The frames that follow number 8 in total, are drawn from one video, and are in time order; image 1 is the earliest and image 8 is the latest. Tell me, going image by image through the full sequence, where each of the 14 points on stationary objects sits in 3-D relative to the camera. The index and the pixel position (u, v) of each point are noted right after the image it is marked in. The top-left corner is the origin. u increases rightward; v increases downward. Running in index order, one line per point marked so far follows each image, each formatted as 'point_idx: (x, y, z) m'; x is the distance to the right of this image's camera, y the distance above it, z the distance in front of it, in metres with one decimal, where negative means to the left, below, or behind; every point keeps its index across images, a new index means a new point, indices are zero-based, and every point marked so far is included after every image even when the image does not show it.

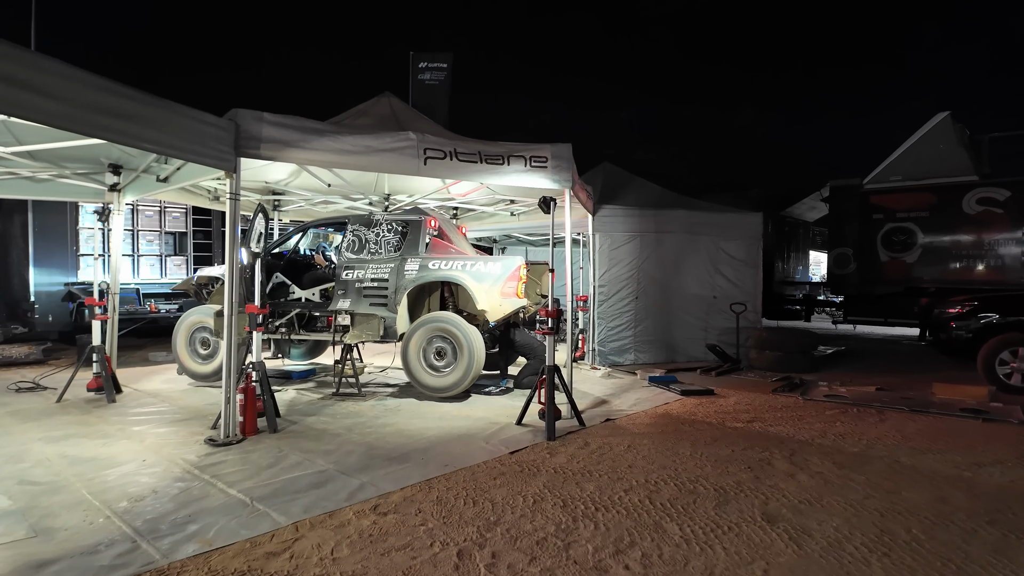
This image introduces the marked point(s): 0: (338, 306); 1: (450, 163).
0: (-2.0, -0.2, +6.8) m
1: (-0.6, +1.1, +5.5) m
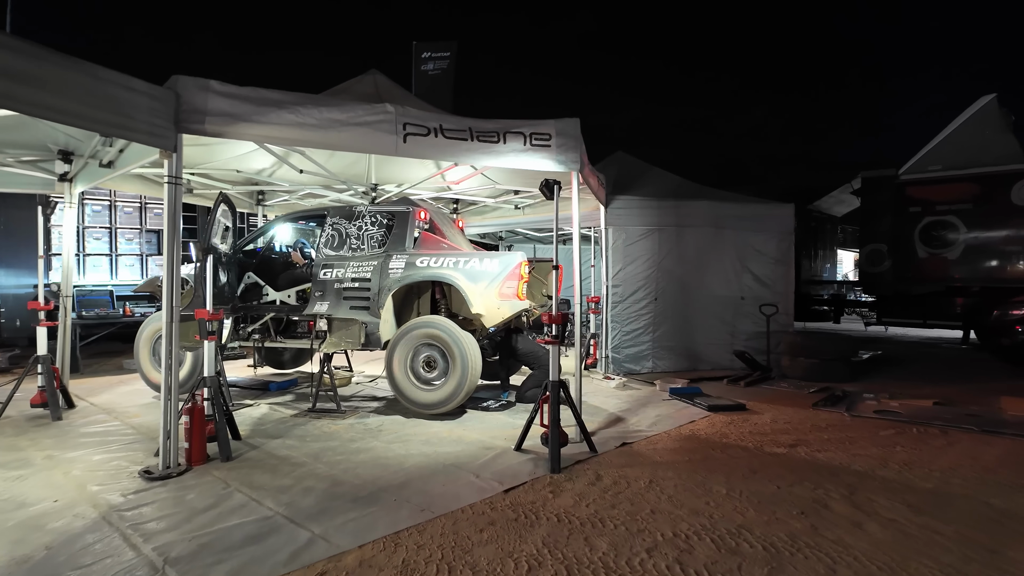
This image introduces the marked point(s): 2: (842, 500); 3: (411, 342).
0: (-1.9, -0.2, +6.0) m
1: (-0.6, +1.1, +4.7) m
2: (+2.1, -1.3, +3.8) m
3: (-0.9, -0.5, +5.7) m
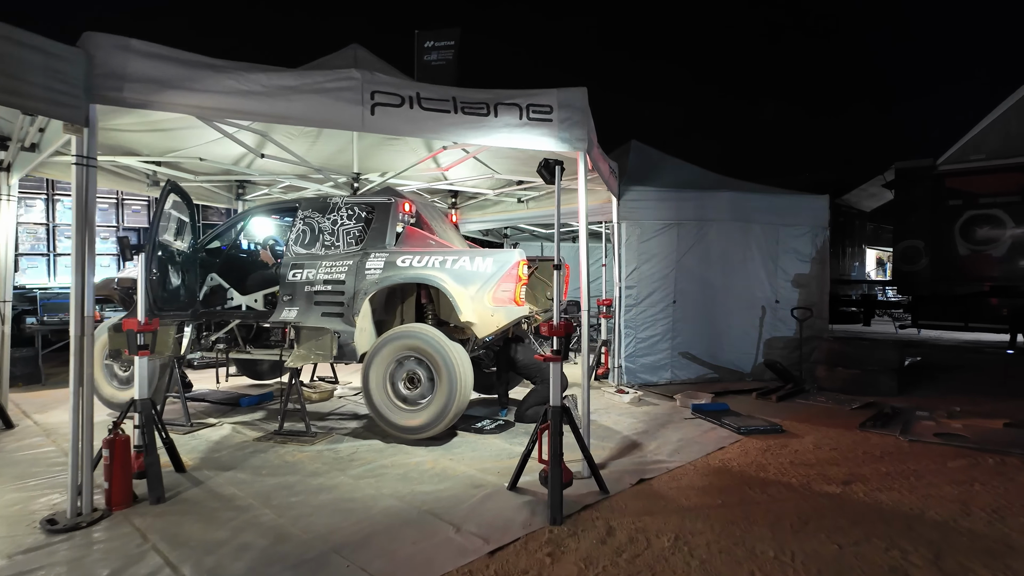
0: (-2.0, -0.3, +5.2) m
1: (-0.6, +1.1, +3.8) m
2: (+2.0, -1.4, +2.9) m
3: (-1.0, -0.5, +4.9) m
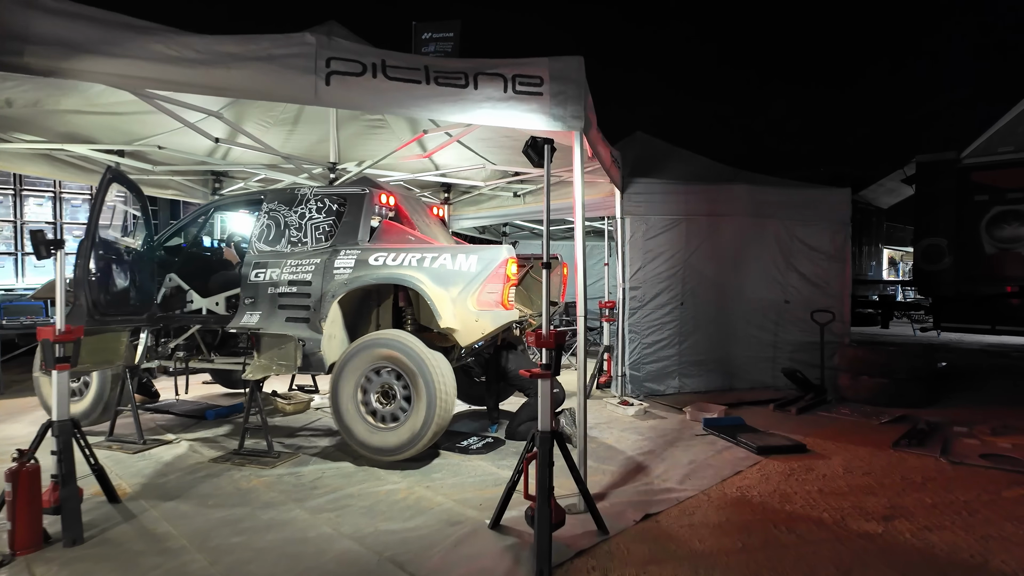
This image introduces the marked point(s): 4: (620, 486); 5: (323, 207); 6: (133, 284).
0: (-2.1, -0.3, +4.6) m
1: (-0.7, +1.1, +3.3) m
2: (+1.9, -1.4, +2.3) m
3: (-1.1, -0.5, +4.3) m
4: (+0.7, -1.3, +4.0) m
5: (-1.5, +0.6, +4.7) m
6: (-3.0, 0.0, +4.8) m
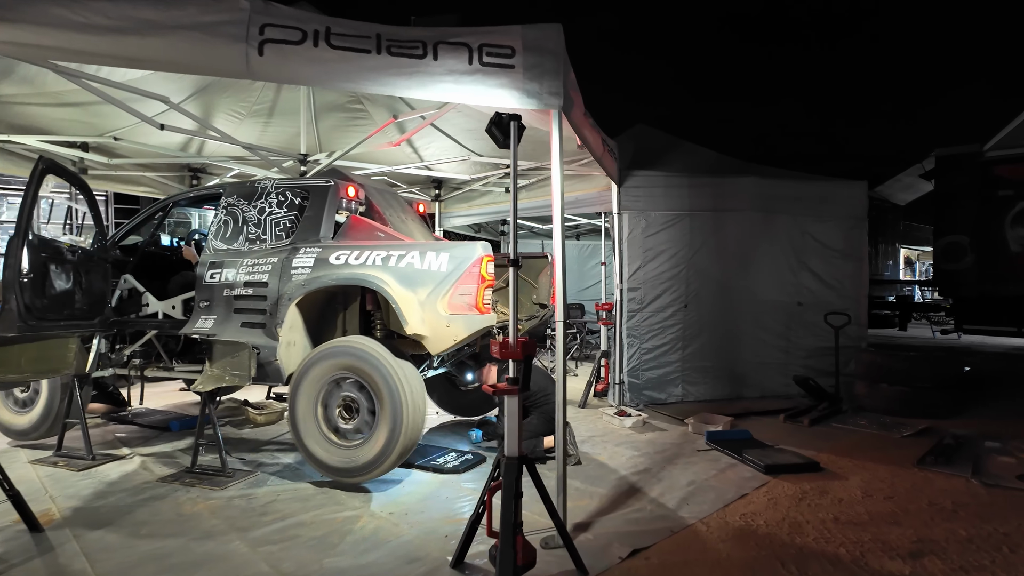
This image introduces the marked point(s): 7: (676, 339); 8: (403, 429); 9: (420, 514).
0: (-2.2, -0.3, +4.2) m
1: (-0.9, +1.1, +2.8) m
2: (+1.7, -1.4, +1.8) m
3: (-1.2, -0.5, +3.9) m
4: (+0.6, -1.3, +3.5) m
5: (-1.6, +0.6, +4.3) m
6: (-3.1, 0.0, +4.4) m
7: (+1.7, -0.5, +6.4) m
8: (-0.7, -0.8, +3.6) m
9: (-0.5, -1.3, +3.5) m
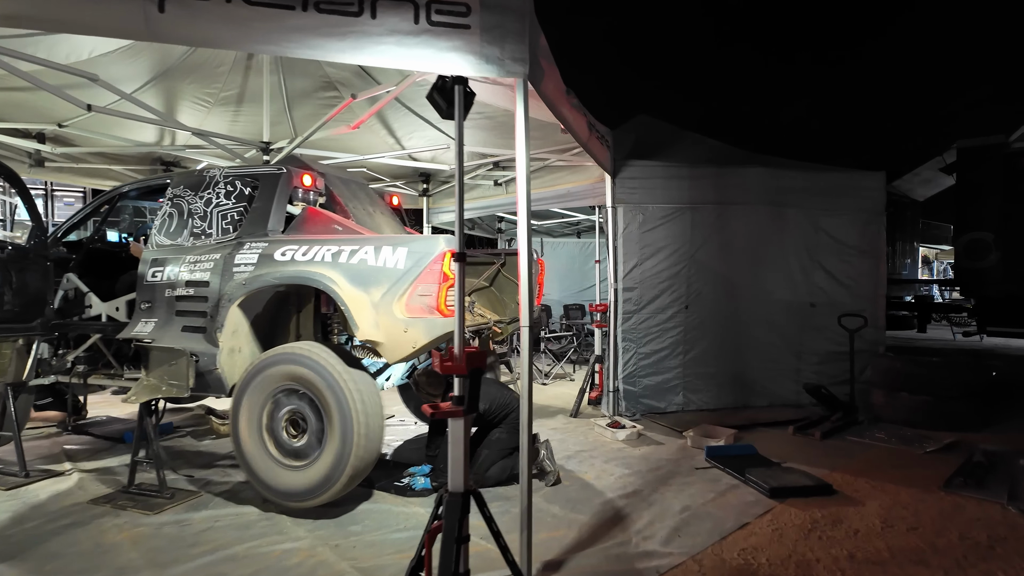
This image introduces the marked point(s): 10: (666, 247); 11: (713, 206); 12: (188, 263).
0: (-2.4, -0.3, +3.8) m
1: (-1.1, +1.1, +2.4) m
2: (+1.5, -1.4, +1.4) m
3: (-1.4, -0.5, +3.4) m
4: (+0.4, -1.3, +3.0) m
5: (-1.8, +0.6, +3.9) m
6: (-3.3, 0.0, +4.0) m
7: (+1.6, -0.5, +5.9) m
8: (-0.8, -0.8, +3.2) m
9: (-0.7, -1.3, +3.0) m
10: (+1.5, +0.4, +5.9) m
11: (+2.0, +0.8, +6.0) m
12: (-2.0, +0.2, +3.7) m
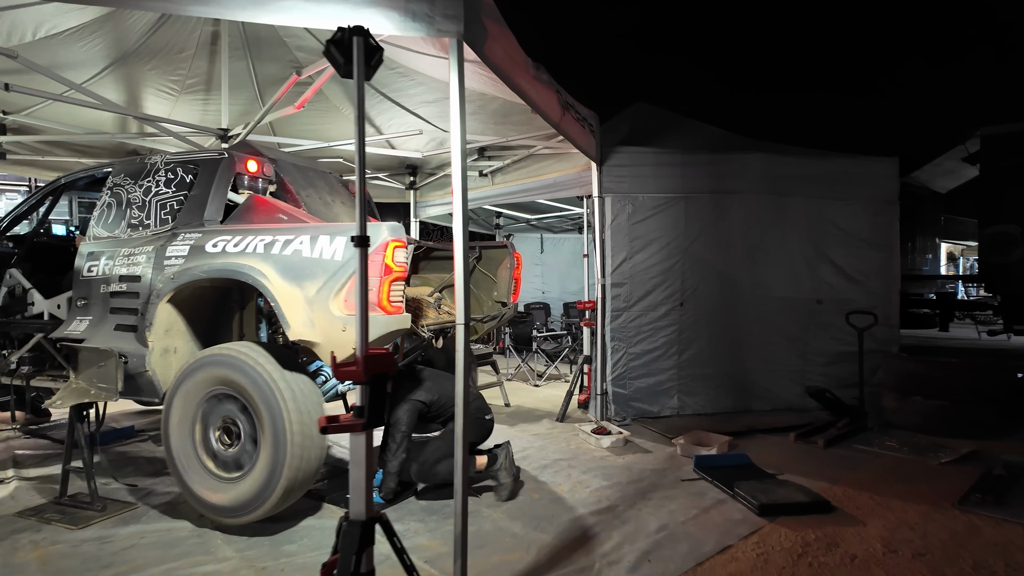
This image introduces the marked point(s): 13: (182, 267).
0: (-2.6, -0.3, +3.5) m
1: (-1.4, +1.1, +2.1) m
2: (+1.2, -1.3, +1.0) m
3: (-1.6, -0.5, +3.1) m
4: (+0.1, -1.3, +2.7) m
5: (-2.0, +0.7, +3.6) m
6: (-3.5, 0.0, +3.7) m
7: (+1.4, -0.5, +5.5) m
8: (-1.1, -0.8, +2.9) m
9: (-1.0, -1.3, +2.7) m
10: (+1.3, +0.4, +5.5) m
11: (+1.8, +0.8, +5.5) m
12: (-2.2, +0.2, +3.5) m
13: (-1.7, +0.1, +3.1) m
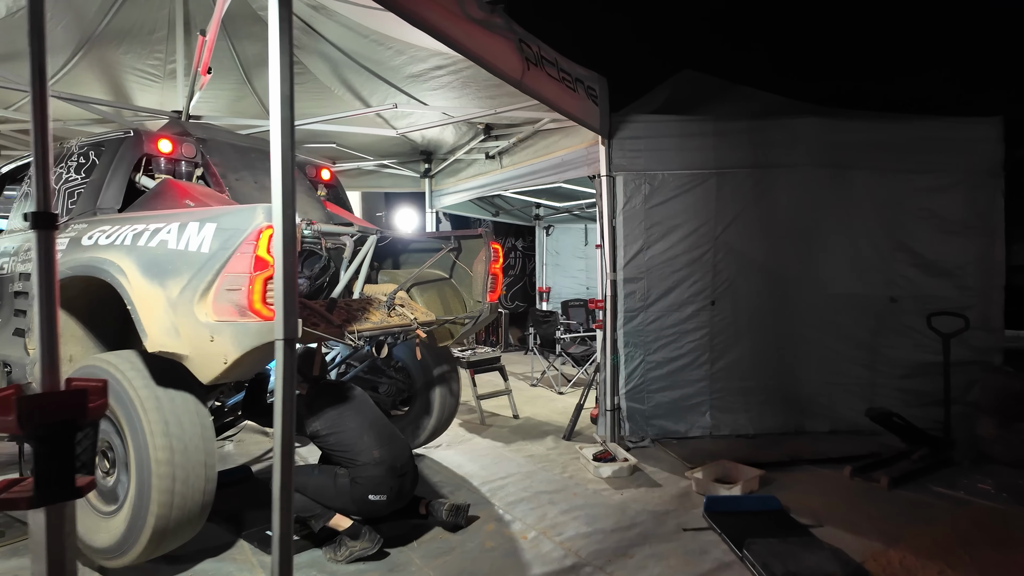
0: (-2.8, -0.3, +3.2) m
1: (-1.8, +1.1, +1.6) m
2: (+0.6, -1.3, +0.2) m
3: (-1.9, -0.5, +2.7) m
4: (-0.3, -1.3, +2.0) m
5: (-2.3, +0.7, +3.2) m
6: (-3.7, 0.0, +3.5) m
7: (+1.4, -0.5, +4.6) m
8: (-1.4, -0.8, +2.4) m
9: (-1.3, -1.3, +2.2) m
10: (+1.3, +0.5, +4.6) m
11: (+1.8, +0.9, +4.6) m
12: (-2.5, +0.2, +3.1) m
13: (-2.0, +0.1, +2.7) m
